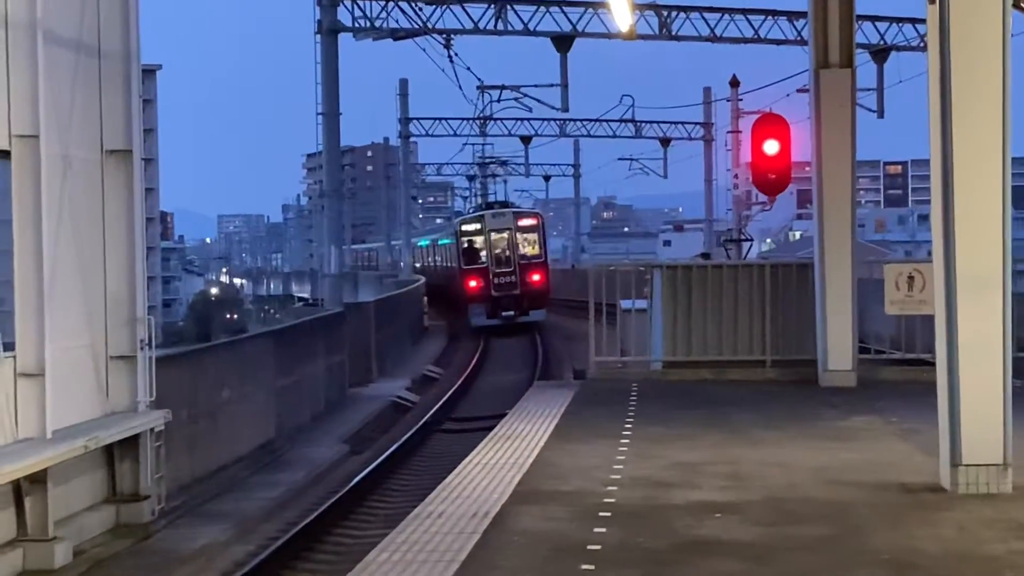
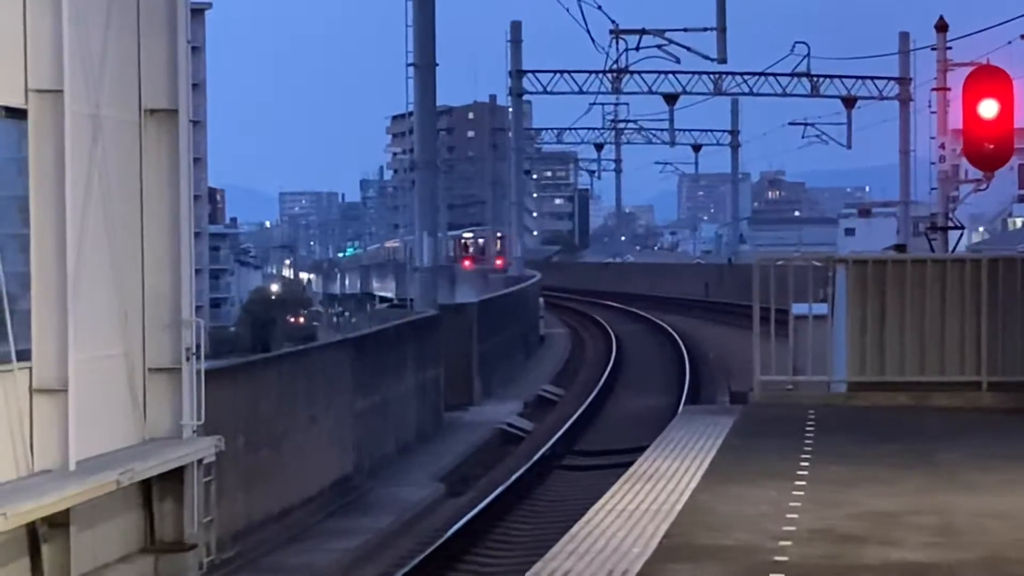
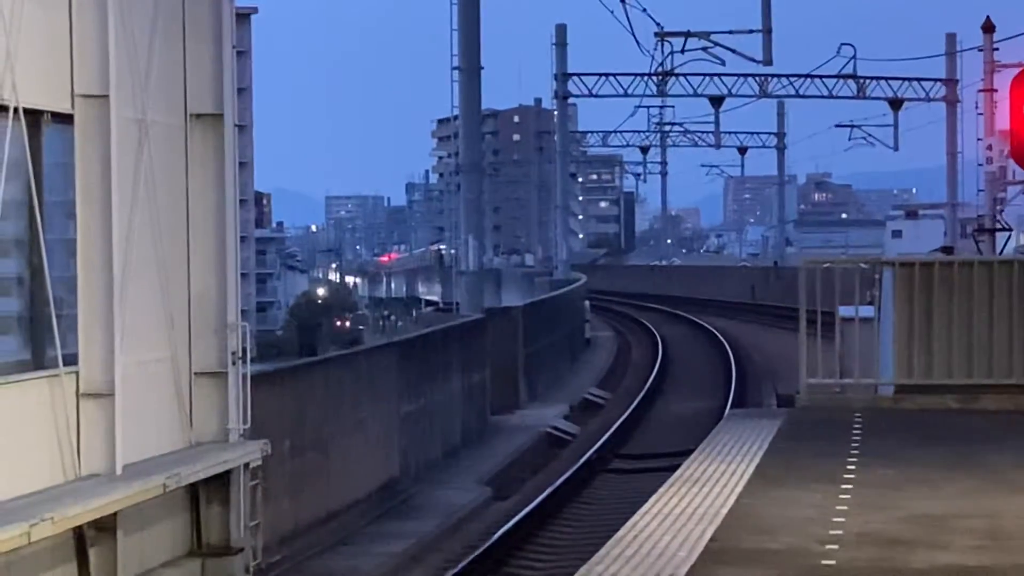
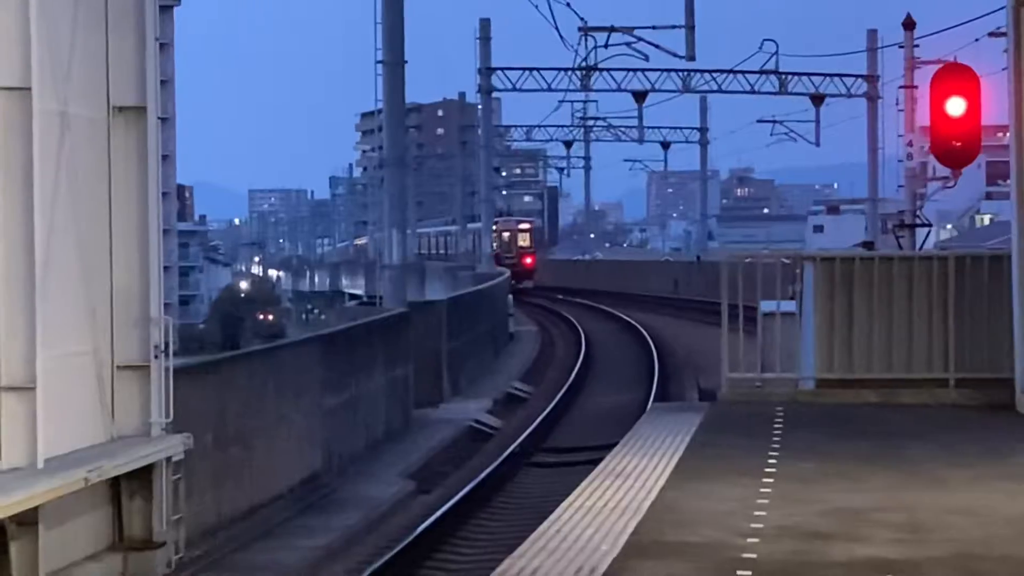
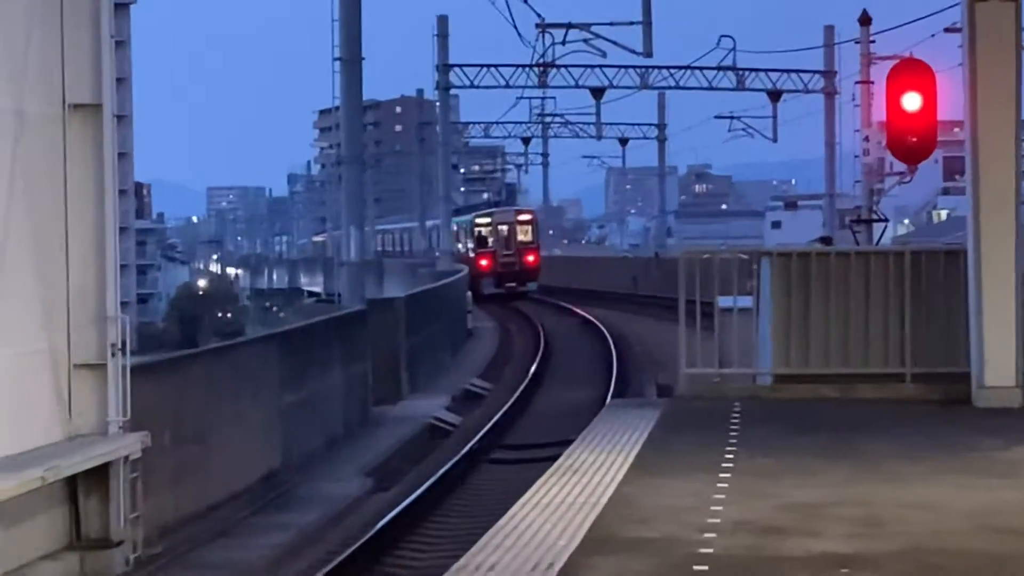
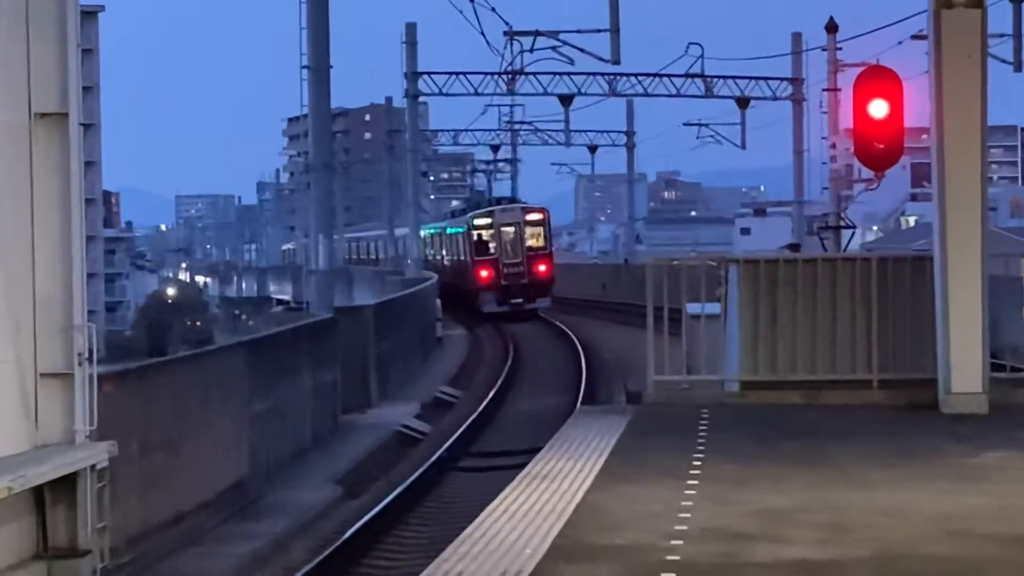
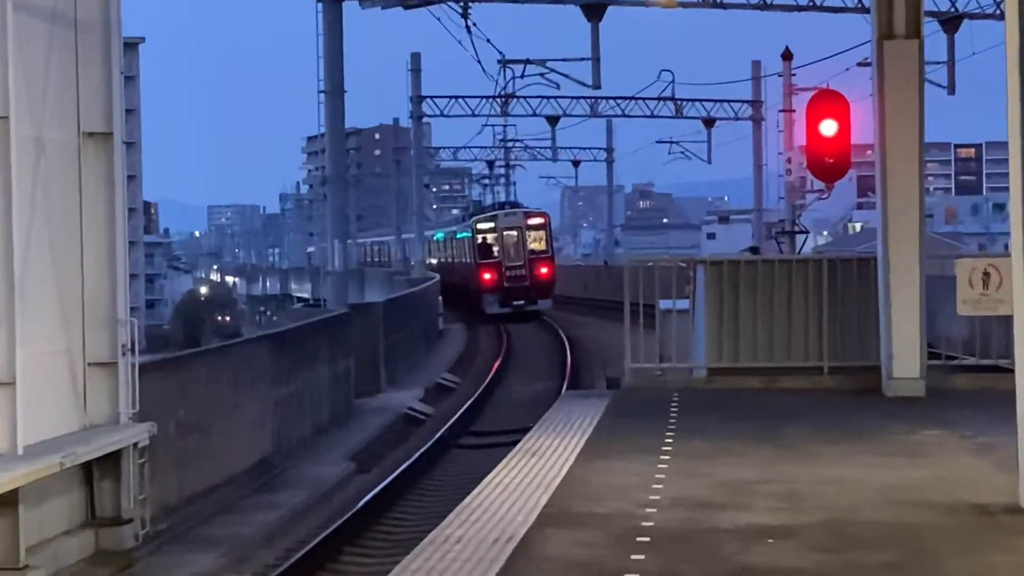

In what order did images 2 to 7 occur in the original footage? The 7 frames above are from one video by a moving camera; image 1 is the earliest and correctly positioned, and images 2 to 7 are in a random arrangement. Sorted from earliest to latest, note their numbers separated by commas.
7, 6, 5, 4, 2, 3
